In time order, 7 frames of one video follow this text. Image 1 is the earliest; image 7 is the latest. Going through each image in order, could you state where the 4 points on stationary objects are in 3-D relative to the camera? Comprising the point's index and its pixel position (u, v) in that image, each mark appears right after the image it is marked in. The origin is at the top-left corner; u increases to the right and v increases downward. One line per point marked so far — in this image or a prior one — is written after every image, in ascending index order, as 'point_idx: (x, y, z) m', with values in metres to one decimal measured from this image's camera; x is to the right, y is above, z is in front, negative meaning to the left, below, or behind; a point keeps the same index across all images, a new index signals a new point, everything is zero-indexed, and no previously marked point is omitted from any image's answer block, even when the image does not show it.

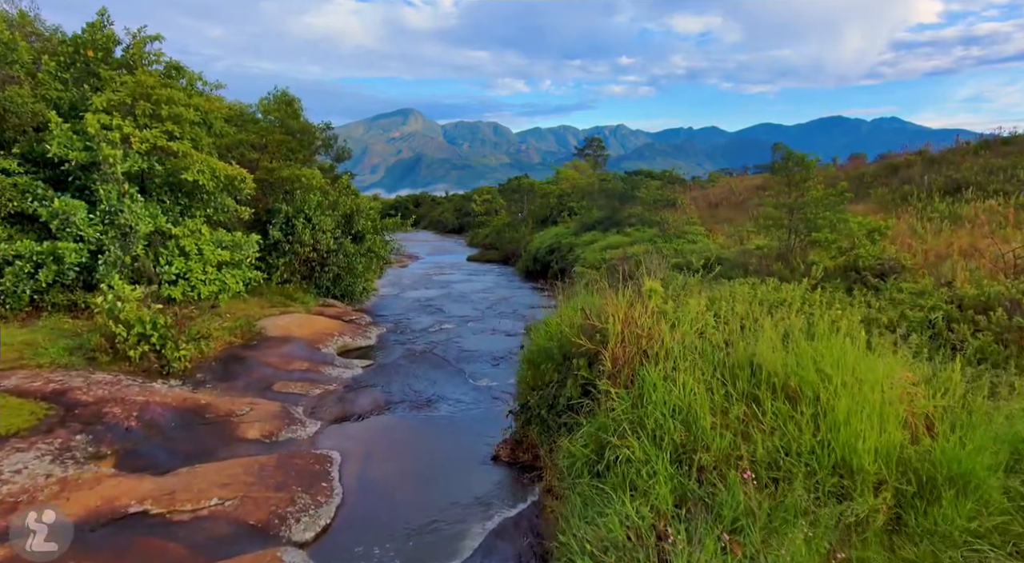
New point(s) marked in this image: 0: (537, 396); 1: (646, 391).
0: (+0.3, -1.1, +6.2) m
1: (+1.1, -0.9, +5.1) m
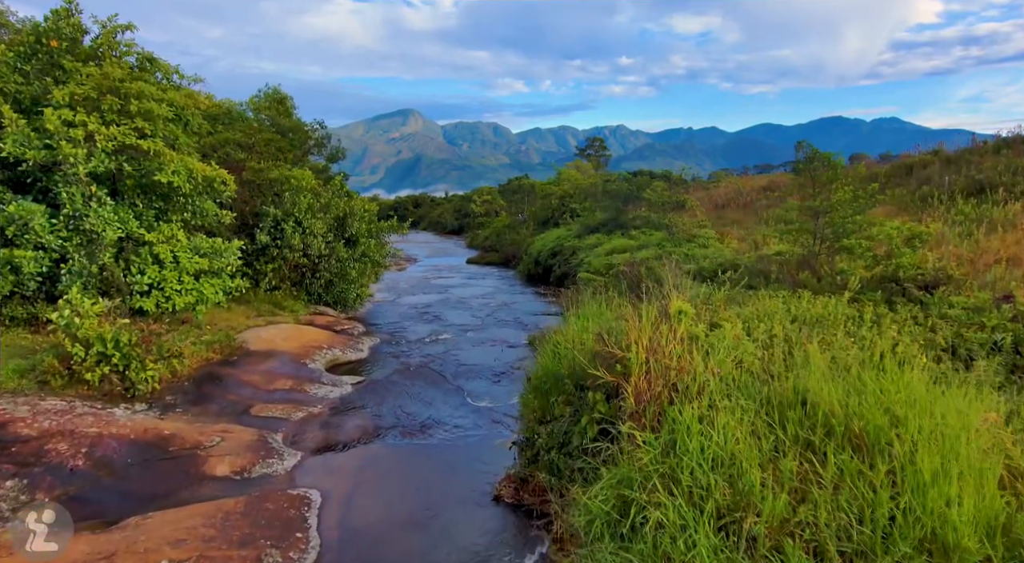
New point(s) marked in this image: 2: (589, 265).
0: (+0.3, -1.3, +5.4) m
1: (+1.1, -1.0, +4.2) m
2: (+2.2, +0.4, +17.7) m
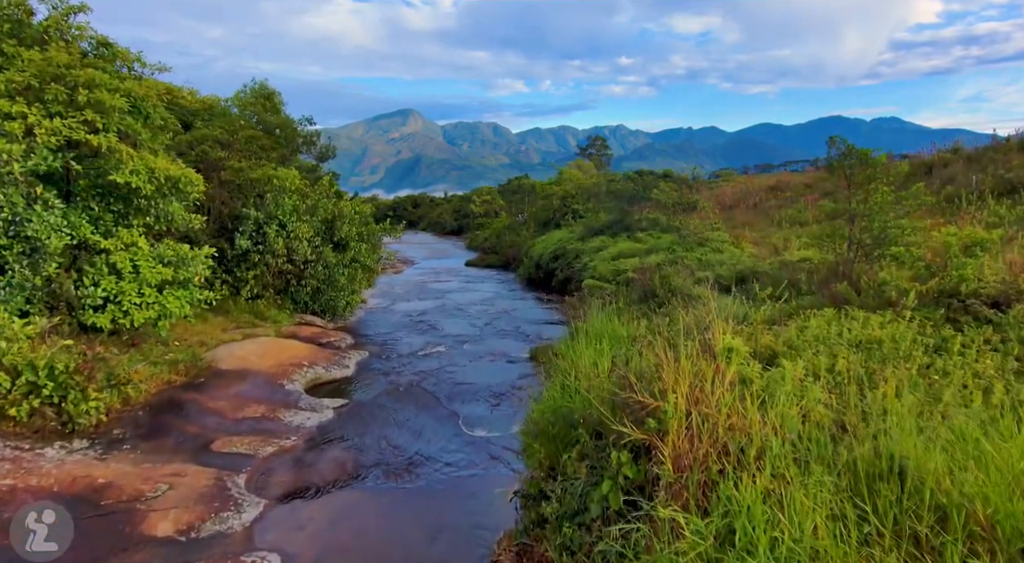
0: (+0.3, -1.5, +4.3) m
1: (+1.1, -1.2, +3.2) m
2: (+2.2, +0.3, +16.6) m
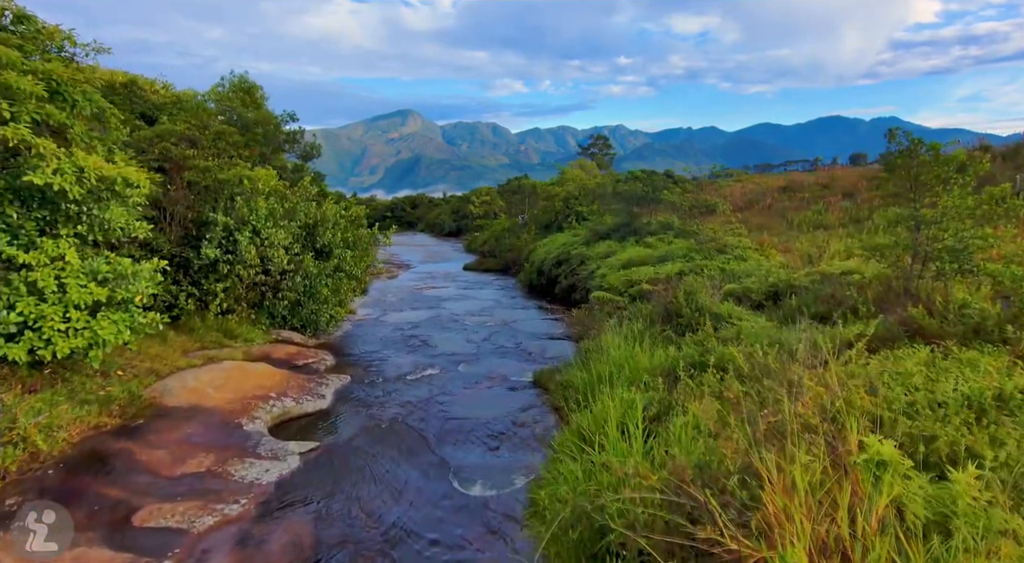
0: (+0.3, -1.7, +2.8) m
1: (+1.1, -1.5, +1.7) m
2: (+2.2, 0.0, +15.2) m
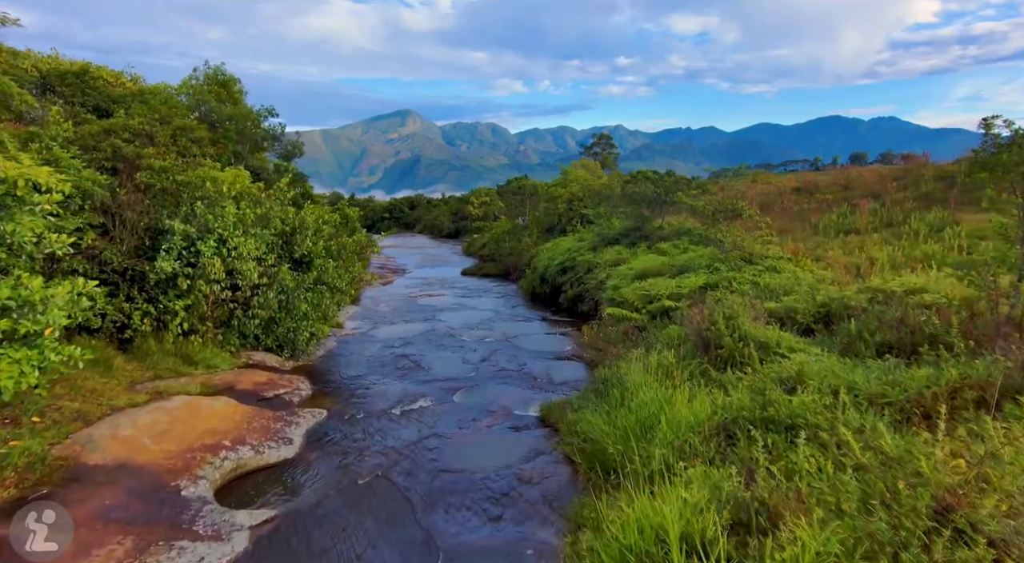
0: (+0.4, -2.0, +1.3) m
1: (+1.2, -1.7, +0.1) m
2: (+2.2, -0.2, +13.6) m
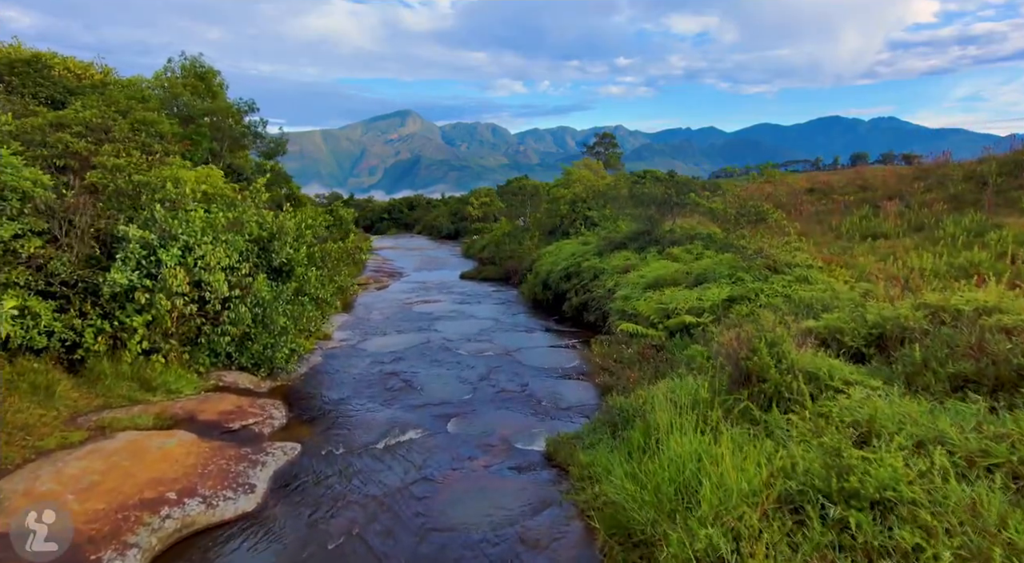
0: (+0.4, -2.2, 0.0) m
1: (+1.2, -1.9, -1.1) m
2: (+2.3, -0.4, +12.4) m
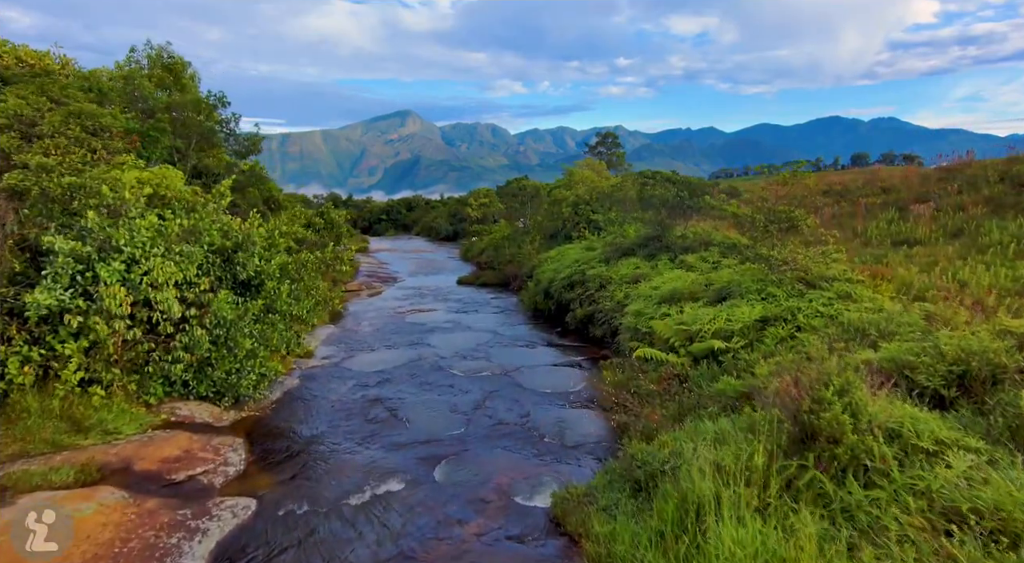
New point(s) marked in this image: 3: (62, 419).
0: (+0.4, -2.4, -1.4) m
1: (+1.2, -2.2, -2.5) m
2: (+2.2, -0.7, +11.0) m
3: (-5.5, -1.7, +7.7) m
